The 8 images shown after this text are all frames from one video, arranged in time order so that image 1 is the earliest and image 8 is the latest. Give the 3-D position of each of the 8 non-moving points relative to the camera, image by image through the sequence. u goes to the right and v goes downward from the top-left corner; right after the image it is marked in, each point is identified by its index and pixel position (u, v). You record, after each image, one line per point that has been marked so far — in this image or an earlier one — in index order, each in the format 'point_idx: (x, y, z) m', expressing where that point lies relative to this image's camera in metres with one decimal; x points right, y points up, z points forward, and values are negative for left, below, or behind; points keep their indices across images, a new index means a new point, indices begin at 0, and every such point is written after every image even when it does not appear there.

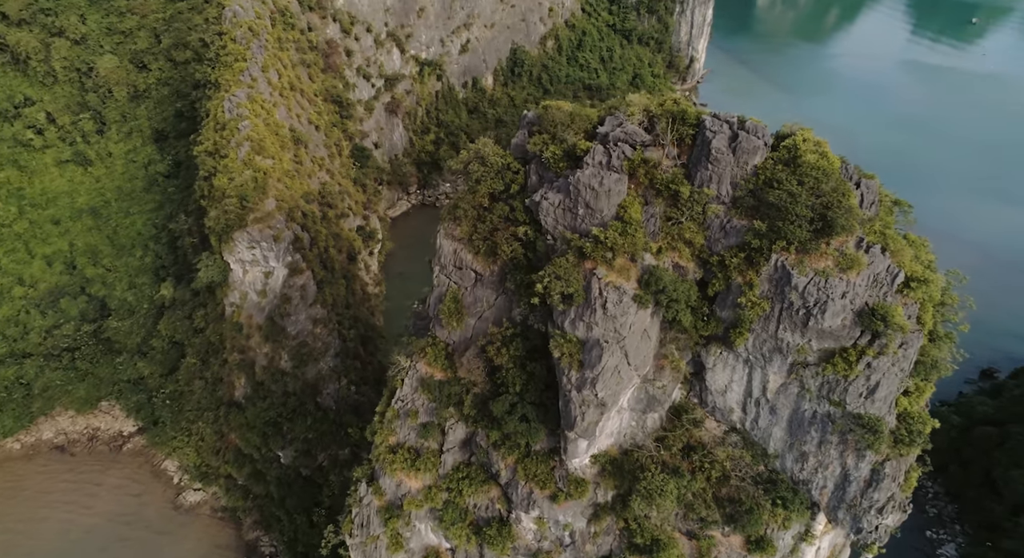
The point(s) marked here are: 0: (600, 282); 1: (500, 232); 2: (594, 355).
0: (+1.4, 0.0, +11.3) m
1: (-0.2, +0.9, +12.9) m
2: (+1.4, -1.3, +11.4) m
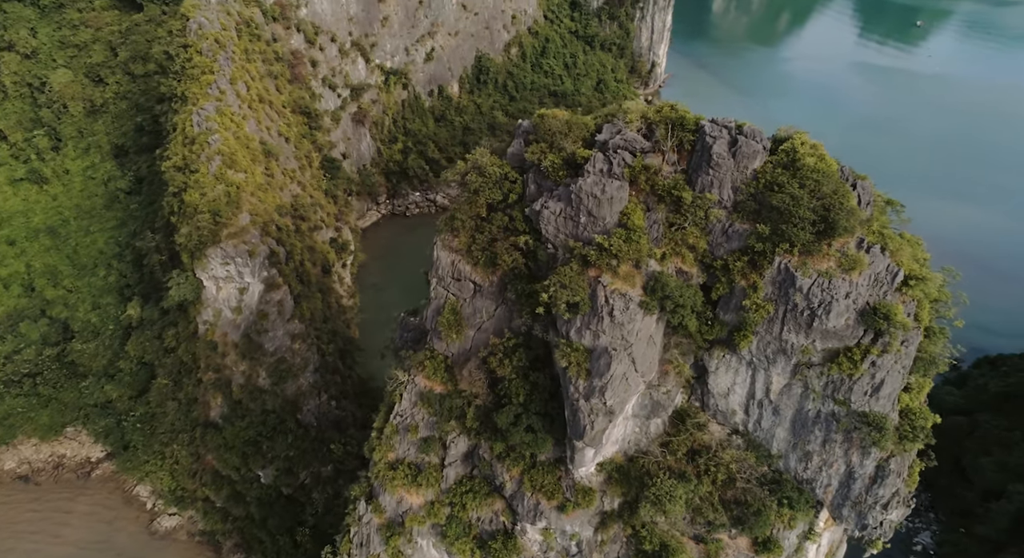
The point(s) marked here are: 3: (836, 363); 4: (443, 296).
0: (+1.5, -0.2, +11.3) m
1: (-0.2, +0.7, +12.8) m
2: (+1.5, -1.4, +11.3) m
3: (+5.3, -1.4, +11.2) m
4: (-1.3, -0.3, +13.7) m
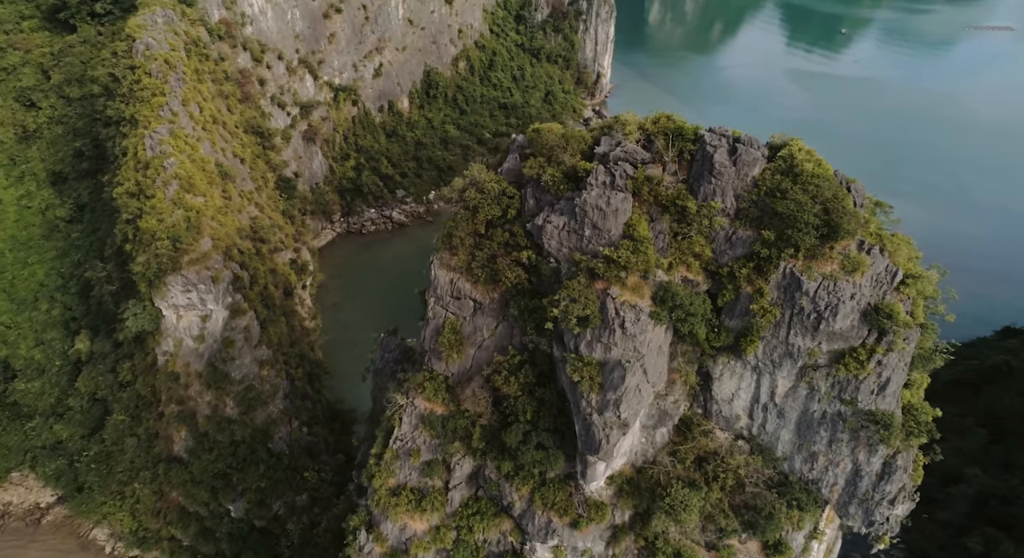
0: (+1.7, -0.4, +11.3) m
1: (-0.2, +0.4, +12.6) m
2: (+1.7, -1.6, +11.3) m
3: (+5.5, -1.4, +11.4) m
4: (-1.3, -0.7, +13.5) m
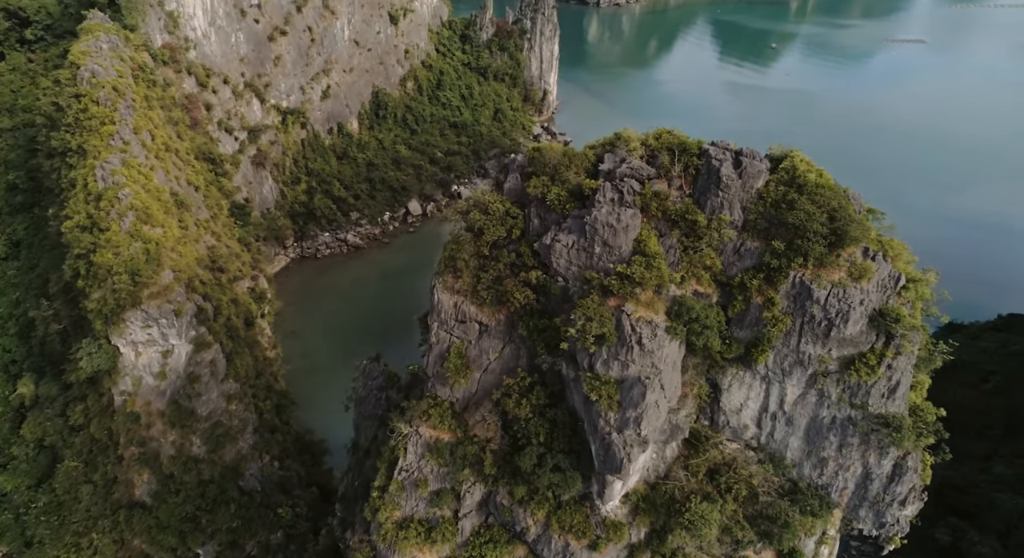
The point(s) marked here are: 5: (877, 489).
0: (+1.9, -0.6, +11.2) m
1: (-0.1, 0.0, +12.4) m
2: (+2.0, -1.9, +11.2) m
3: (+5.7, -1.5, +11.6) m
4: (-1.2, -1.2, +13.2) m
5: (+6.5, -3.8, +12.3) m
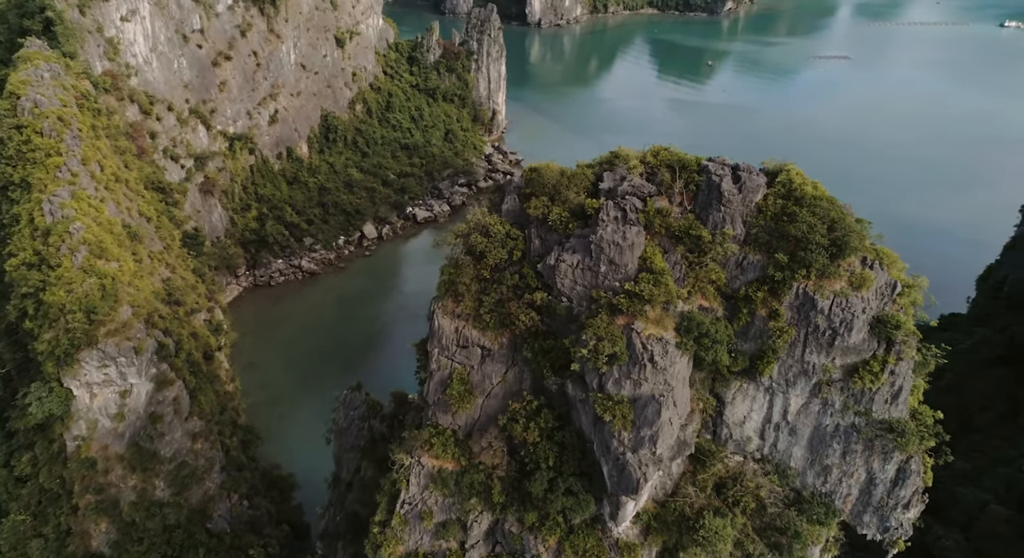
0: (+2.1, -0.9, +11.1) m
1: (0.0, -0.4, +12.2) m
2: (+2.2, -2.2, +11.1) m
3: (+5.9, -1.7, +11.8) m
4: (-1.2, -1.6, +12.8) m
5: (+6.7, -3.9, +12.5) m
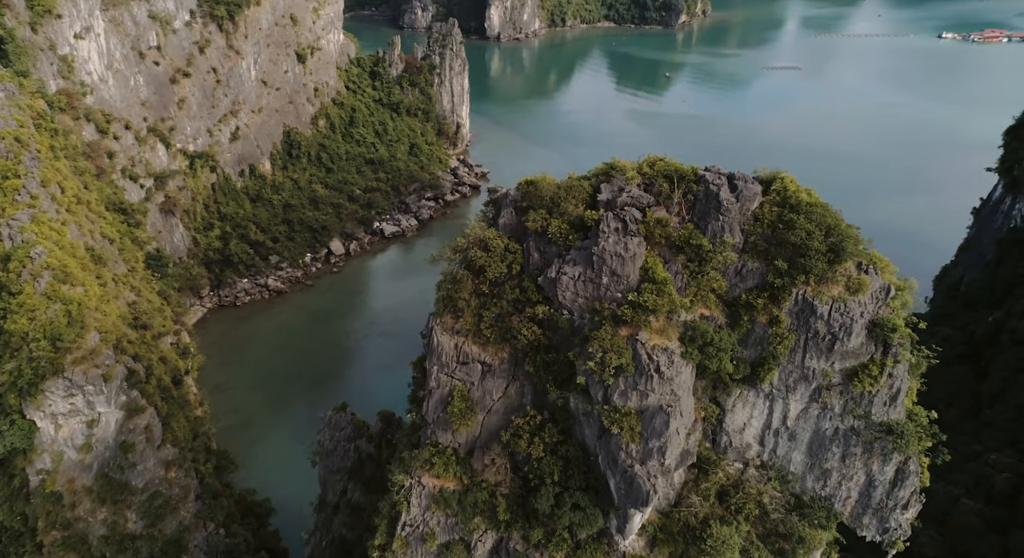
0: (+2.2, -1.1, +11.1) m
1: (0.0, -0.7, +12.1) m
2: (+2.3, -2.3, +11.1) m
3: (+6.0, -1.8, +11.9) m
4: (-1.2, -1.9, +12.6) m
5: (+6.8, -4.0, +12.7) m
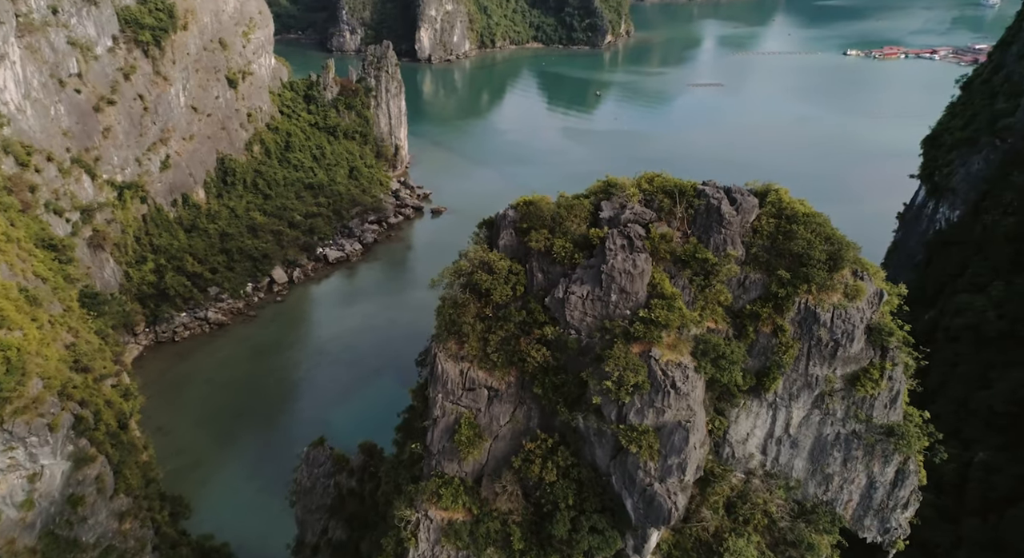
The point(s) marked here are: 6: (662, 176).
0: (+2.4, -1.3, +11.0) m
1: (+0.1, -1.0, +11.8) m
2: (+2.6, -2.6, +11.0) m
3: (+6.1, -1.9, +12.2) m
4: (-1.1, -2.4, +12.2) m
5: (+7.0, -4.1, +13.0) m
6: (+2.6, +1.9, +12.6) m
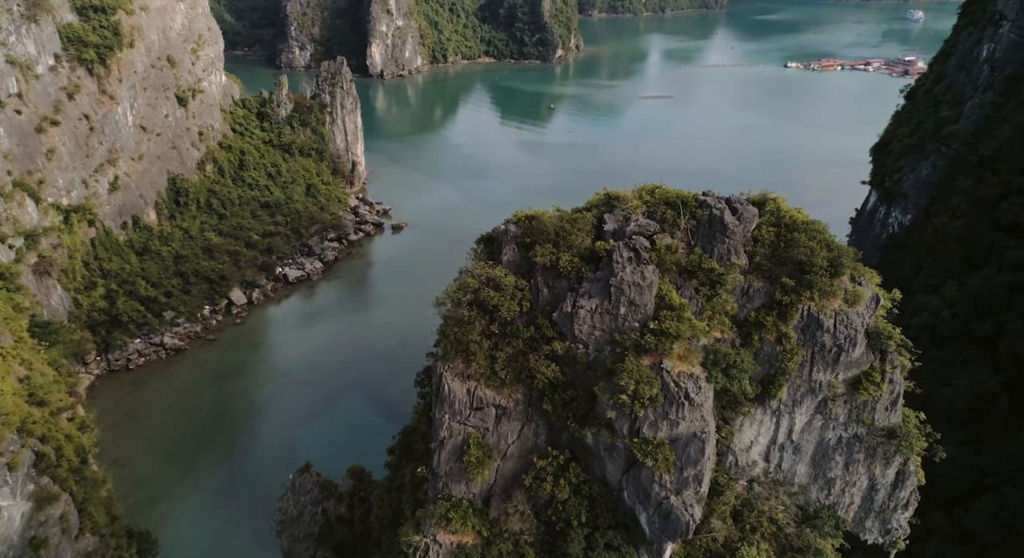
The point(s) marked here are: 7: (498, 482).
0: (+2.6, -1.5, +11.0) m
1: (+0.2, -1.3, +11.6) m
2: (+2.8, -2.7, +10.9) m
3: (+6.2, -2.0, +12.4) m
4: (-0.9, -2.7, +11.9) m
5: (+7.1, -4.1, +13.2) m
6: (+2.6, +1.7, +12.6) m
7: (-0.2, -3.6, +12.1) m
